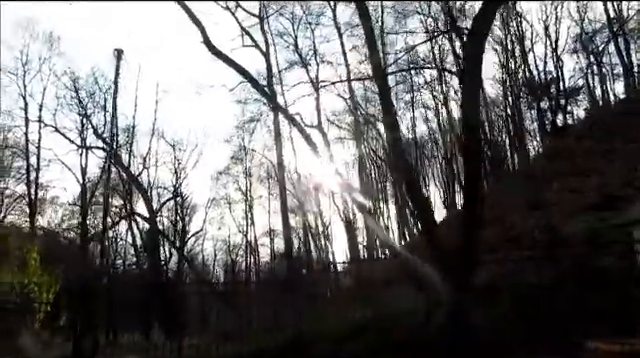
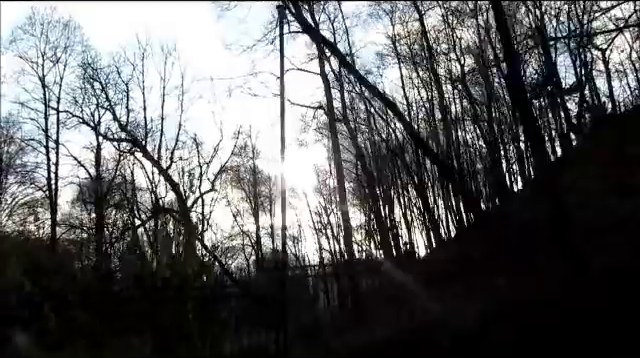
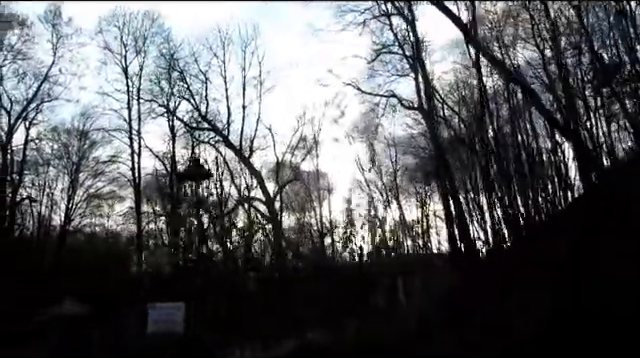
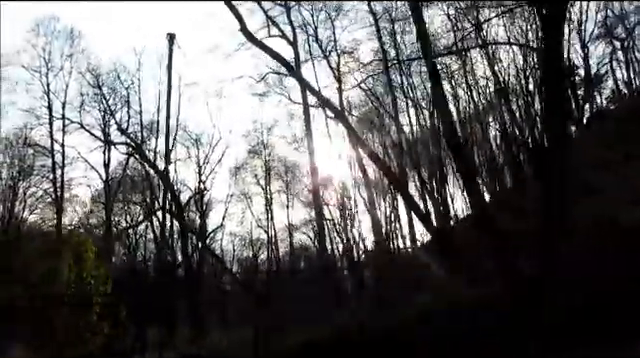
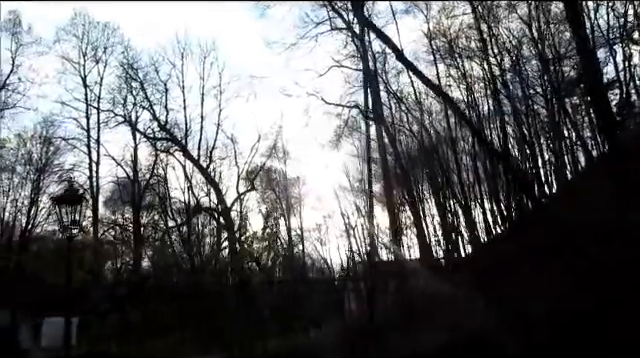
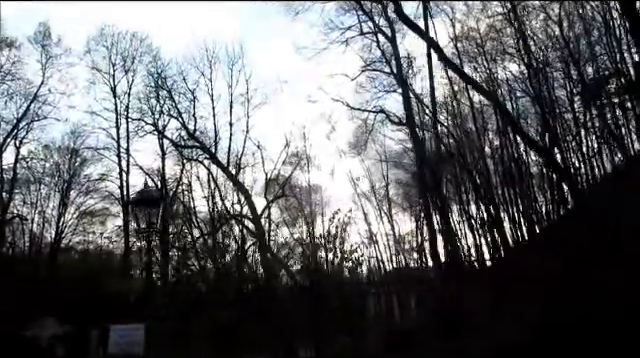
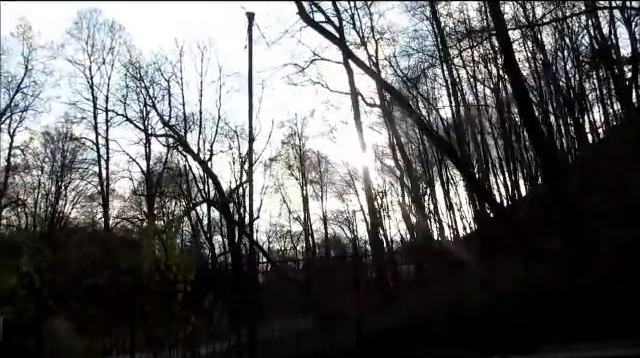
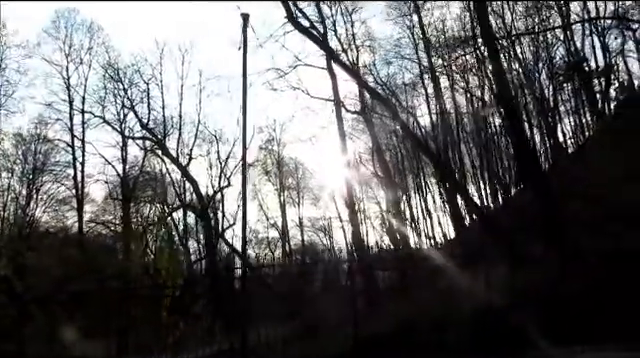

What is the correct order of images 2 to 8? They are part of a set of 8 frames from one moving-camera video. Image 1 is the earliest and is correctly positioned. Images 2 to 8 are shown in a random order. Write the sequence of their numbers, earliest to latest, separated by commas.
4, 7, 8, 2, 5, 6, 3
